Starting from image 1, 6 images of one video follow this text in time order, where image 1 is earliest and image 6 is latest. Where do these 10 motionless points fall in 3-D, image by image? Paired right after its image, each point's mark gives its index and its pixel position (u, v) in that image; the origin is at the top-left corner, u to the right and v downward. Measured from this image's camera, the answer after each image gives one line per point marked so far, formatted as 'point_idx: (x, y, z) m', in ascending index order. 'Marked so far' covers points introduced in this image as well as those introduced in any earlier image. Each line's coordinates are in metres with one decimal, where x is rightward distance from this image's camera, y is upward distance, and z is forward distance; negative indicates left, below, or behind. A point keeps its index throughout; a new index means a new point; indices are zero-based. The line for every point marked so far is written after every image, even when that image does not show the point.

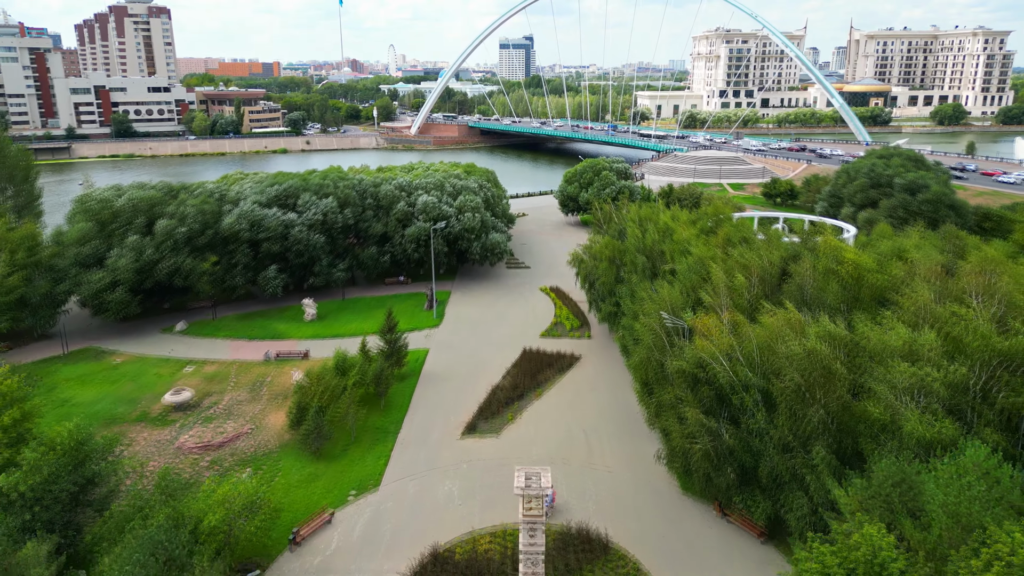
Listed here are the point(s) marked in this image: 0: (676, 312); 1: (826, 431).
0: (+4.9, -0.8, +19.5) m
1: (+6.9, -3.1, +14.2) m
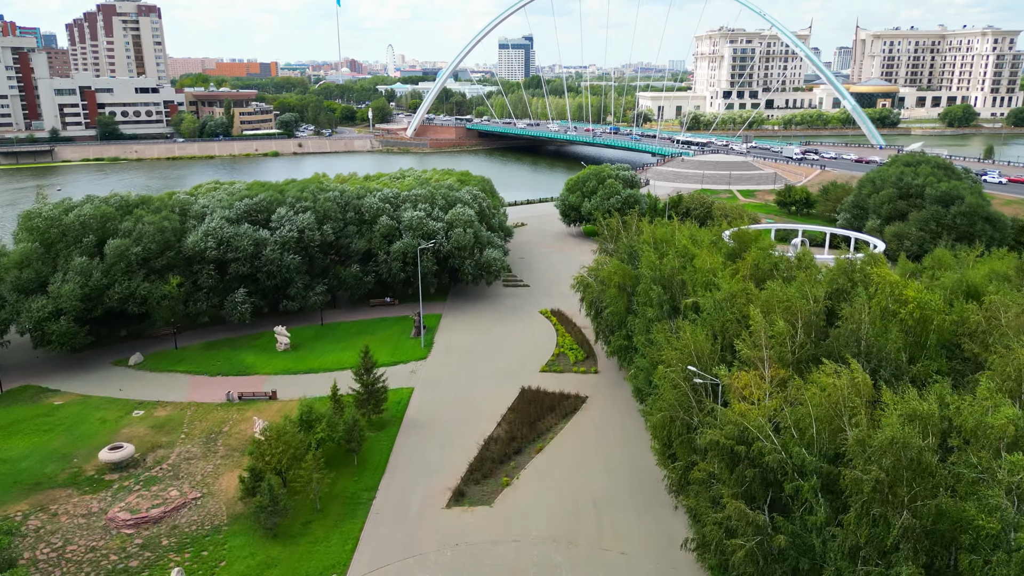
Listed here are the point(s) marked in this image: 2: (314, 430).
0: (+4.8, -1.9, +16.2) m
1: (+6.7, -4.3, +10.9) m
2: (-5.7, -4.1, +18.8) m
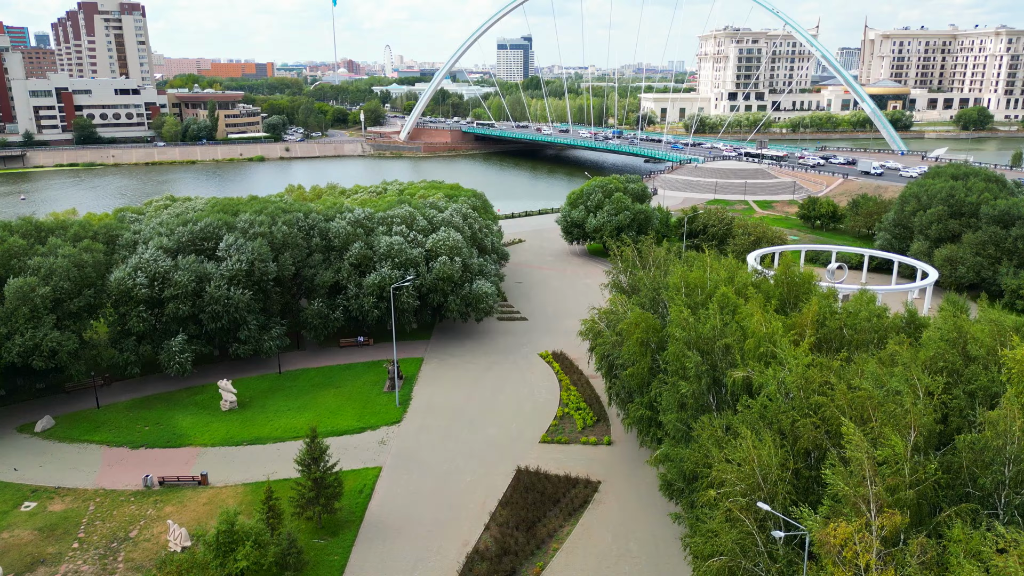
0: (+4.6, -3.5, +11.3) m
1: (+6.5, -5.9, +6.0) m
2: (-5.9, -5.7, +13.9) m
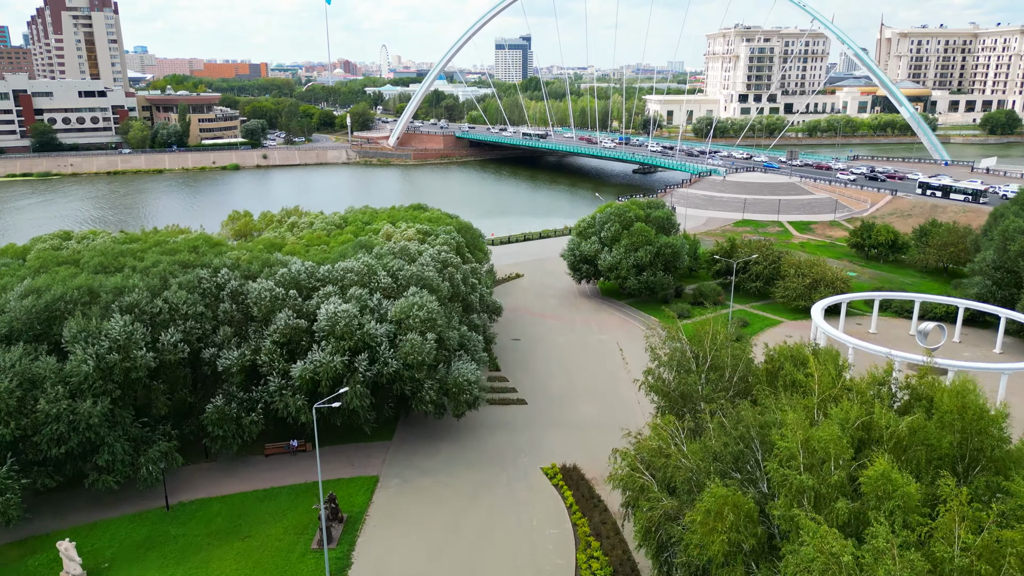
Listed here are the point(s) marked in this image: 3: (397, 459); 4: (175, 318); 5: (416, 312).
0: (+4.4, -6.1, +3.4) m
1: (+6.4, -8.5, -1.8) m
2: (-6.1, -8.3, +6.1) m
3: (-3.5, -5.2, +19.8) m
4: (-9.3, -0.9, +18.1) m
5: (-2.9, -0.8, +19.9) m
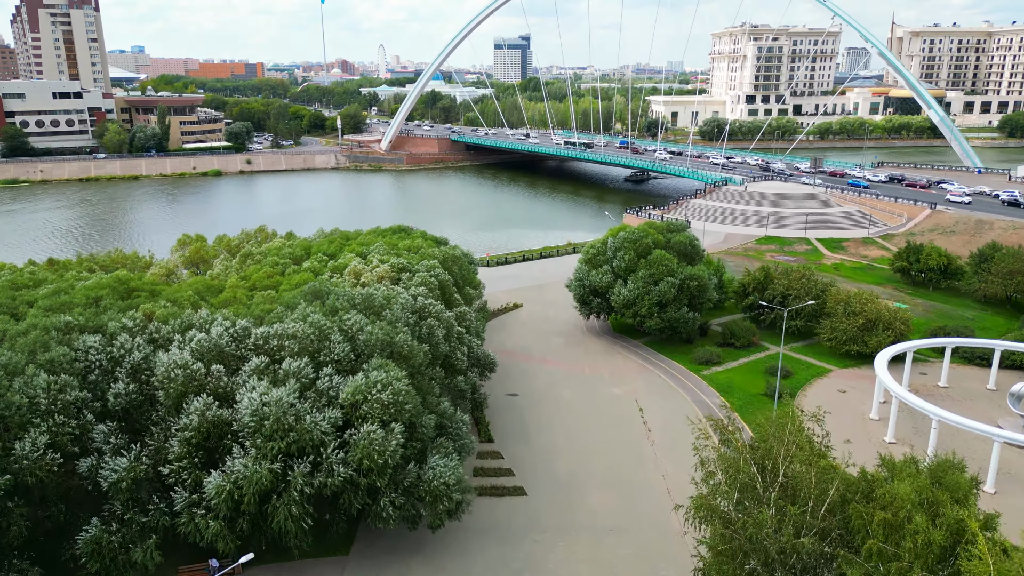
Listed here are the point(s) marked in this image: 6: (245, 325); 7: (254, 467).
0: (+4.3, -7.8, -1.5) m
1: (+6.3, -10.1, -6.8) m
2: (-6.2, -10.0, +1.1) m
3: (-3.6, -6.8, +14.9) m
4: (-9.4, -2.6, +13.1) m
5: (-3.1, -2.5, +15.0) m
6: (-6.7, -0.9, +16.3) m
7: (-5.3, -3.7, +13.4) m
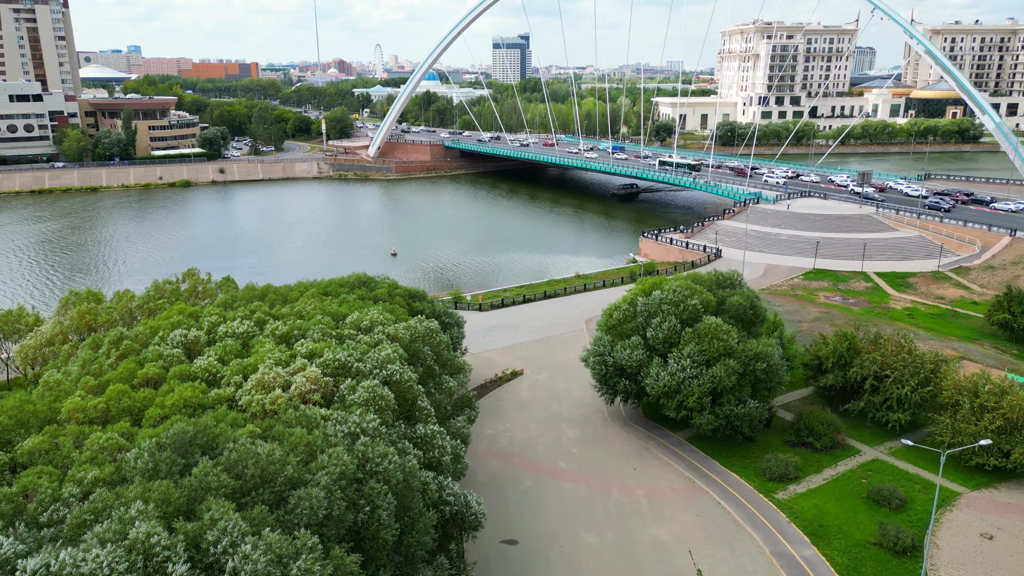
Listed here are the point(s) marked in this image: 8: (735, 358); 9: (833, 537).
0: (+4.3, -10.3, -8.9) m
1: (+6.2, -12.6, -14.2) m
2: (-6.3, -12.5, -6.3) m
3: (-3.7, -9.3, +7.4) m
4: (-9.5, -5.1, +5.7) m
5: (-3.1, -5.0, +7.6) m
6: (-6.8, -3.4, +8.8) m
7: (-5.4, -6.2, +6.0) m
8: (+6.8, -2.1, +19.5) m
9: (+8.1, -6.3, +16.5) m
